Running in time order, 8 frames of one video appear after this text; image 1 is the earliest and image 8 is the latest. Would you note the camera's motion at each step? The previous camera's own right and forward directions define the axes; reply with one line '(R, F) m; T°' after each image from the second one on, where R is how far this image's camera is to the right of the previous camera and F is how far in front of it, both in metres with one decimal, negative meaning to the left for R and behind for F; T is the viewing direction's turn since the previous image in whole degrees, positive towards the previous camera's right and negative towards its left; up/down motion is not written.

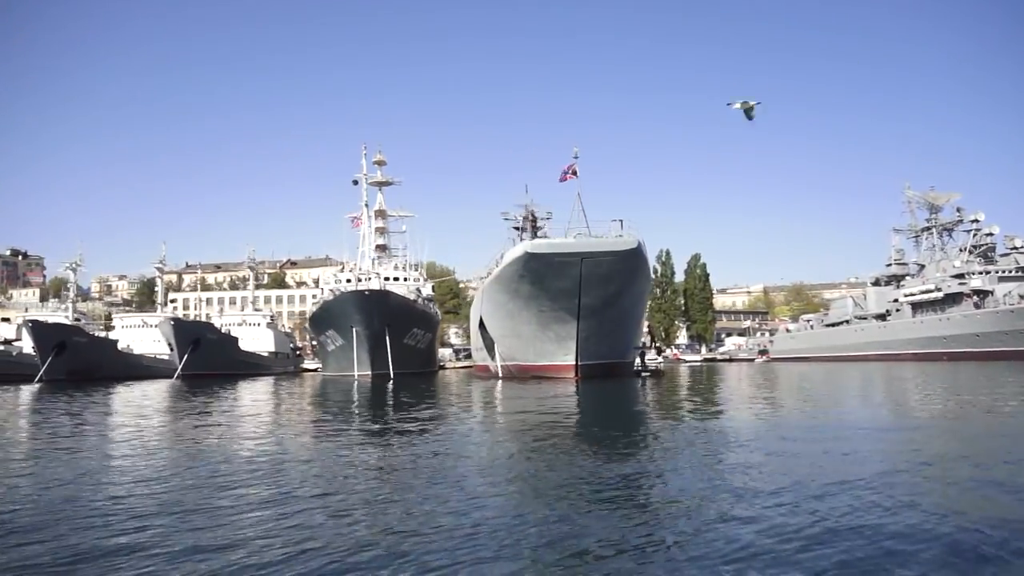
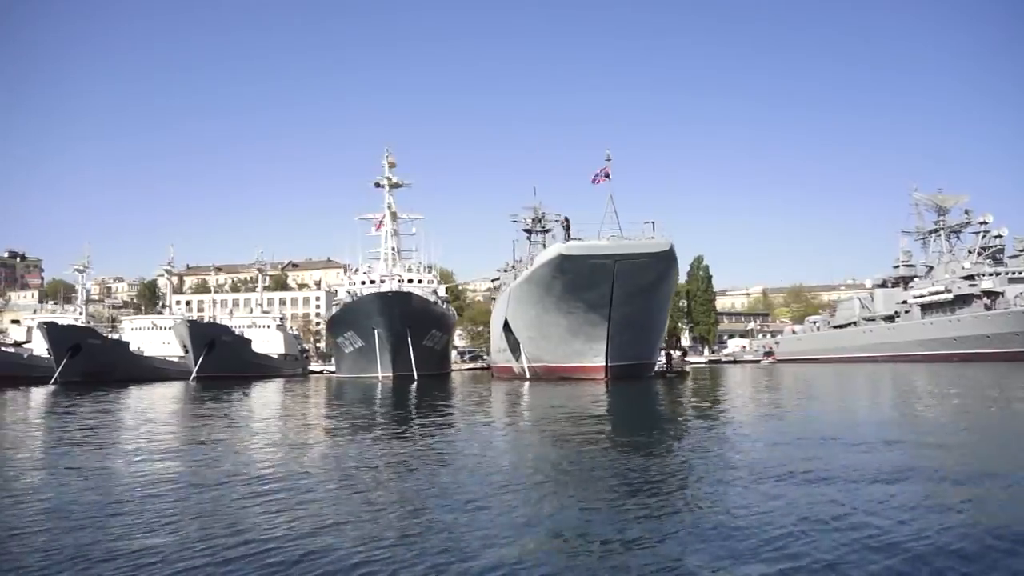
(-0.6, -0.1) m; 0°
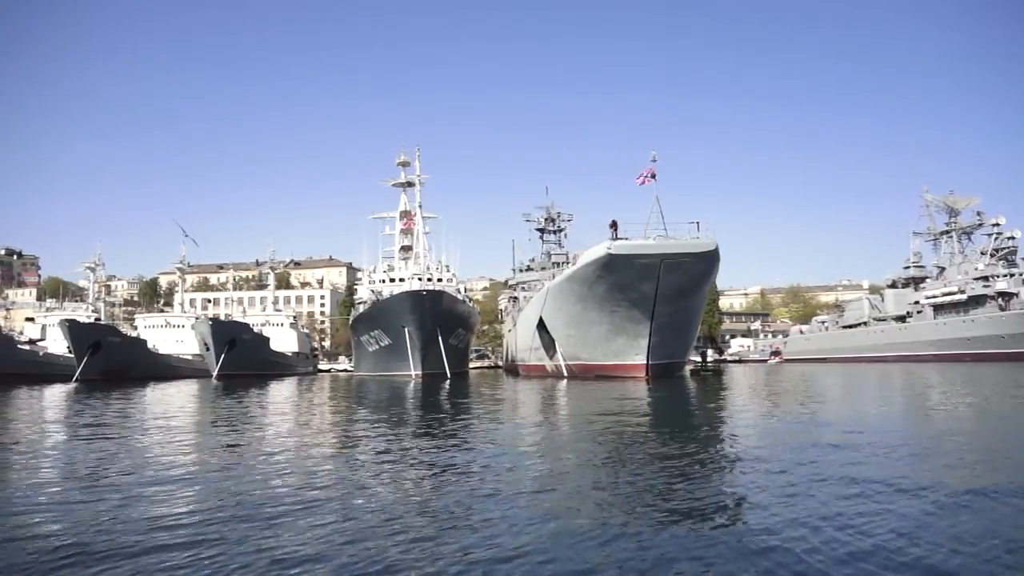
(-0.9, -0.1) m; +1°
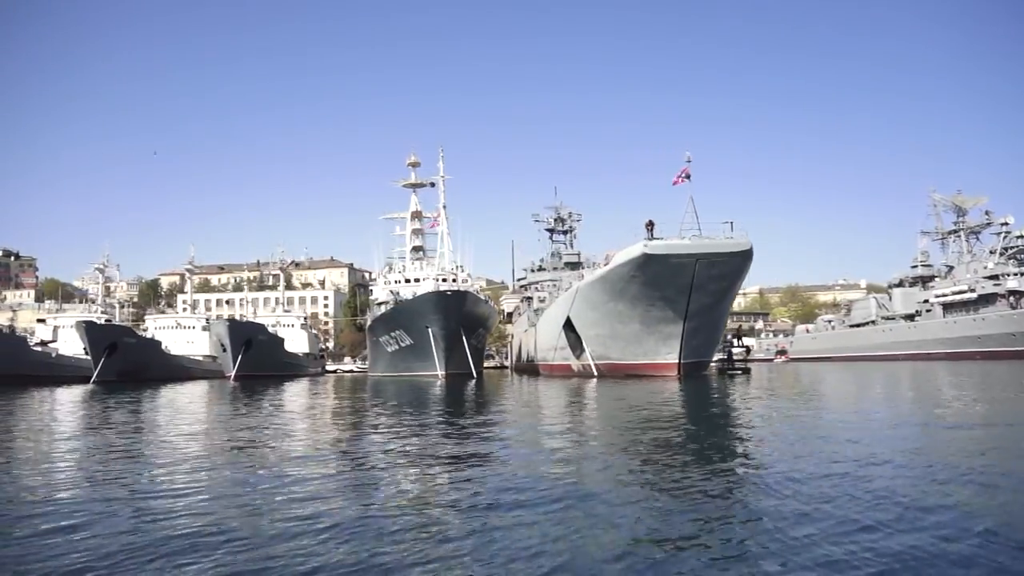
(-0.7, -0.1) m; 0°
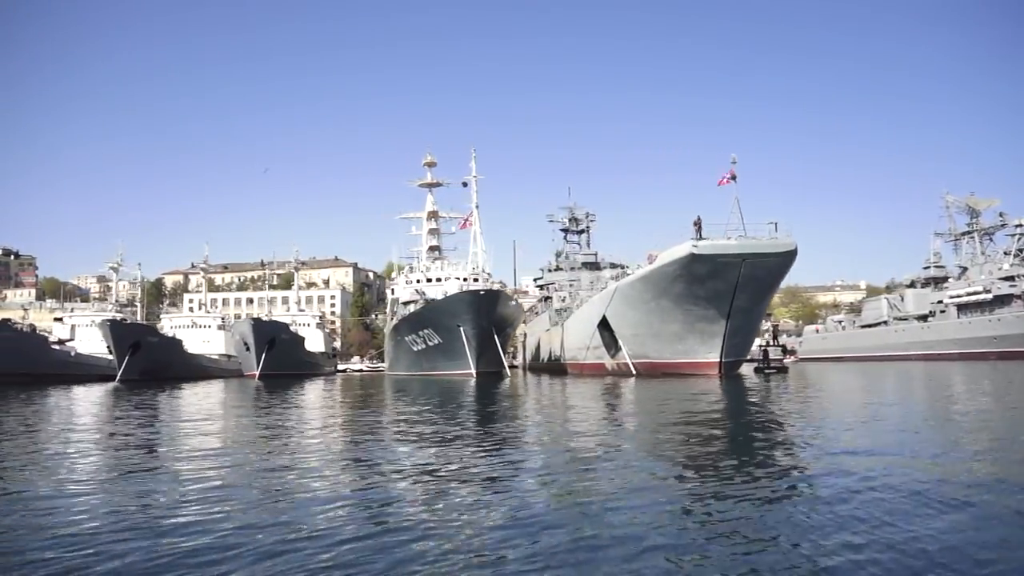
(-0.9, -0.1) m; 0°
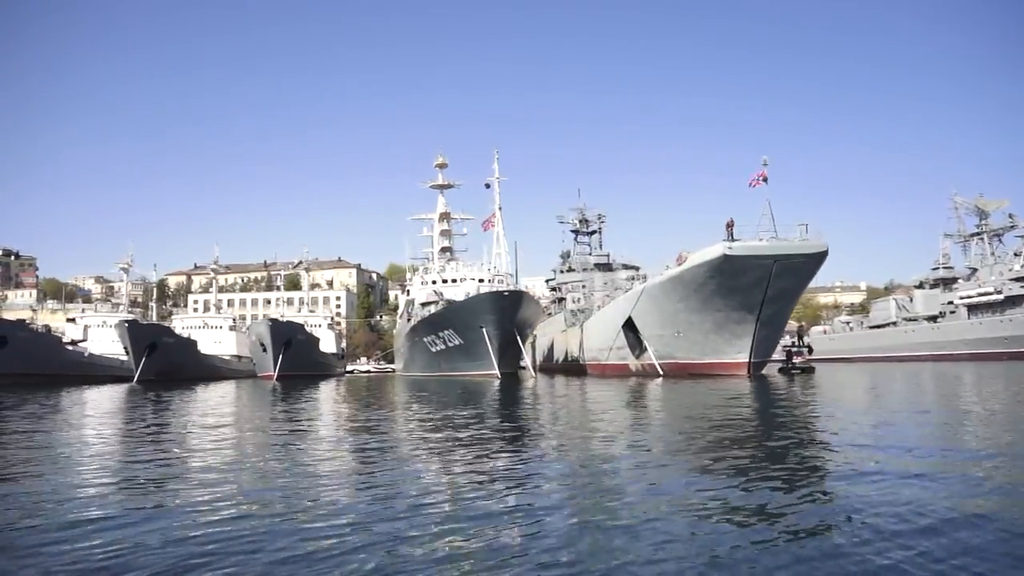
(-0.7, -0.1) m; 0°
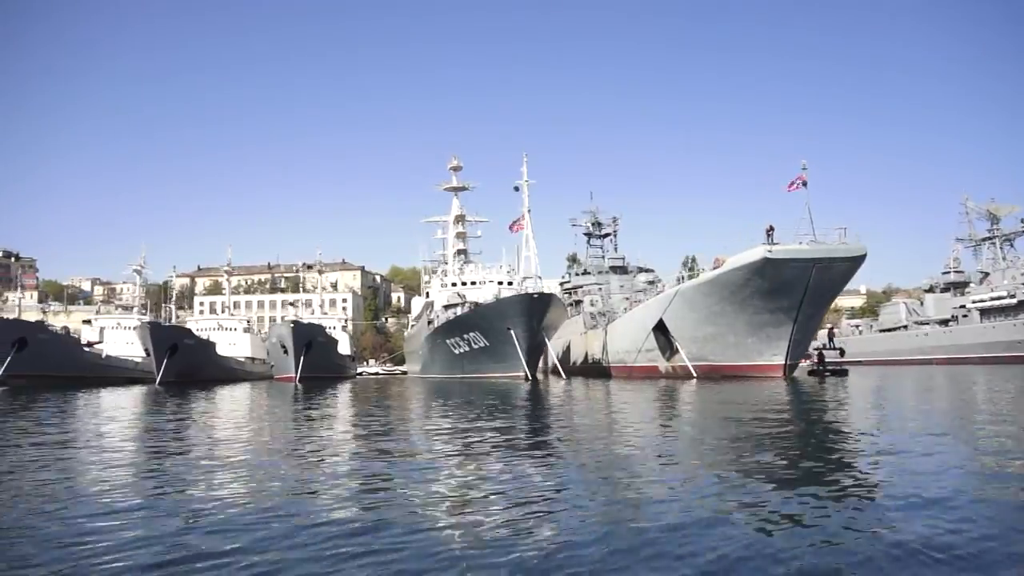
(-0.9, -0.1) m; 0°
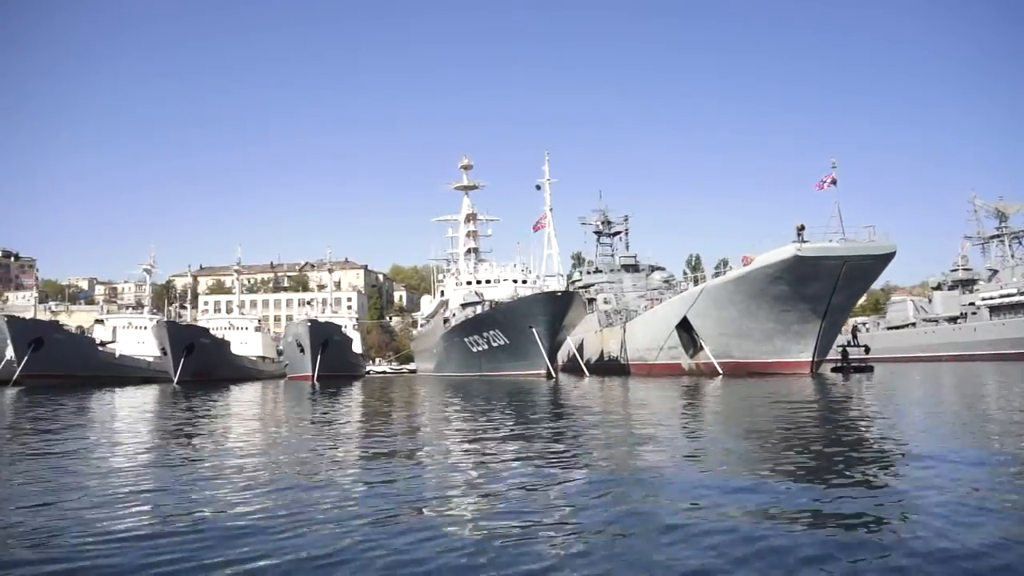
(-0.7, -0.1) m; 0°
